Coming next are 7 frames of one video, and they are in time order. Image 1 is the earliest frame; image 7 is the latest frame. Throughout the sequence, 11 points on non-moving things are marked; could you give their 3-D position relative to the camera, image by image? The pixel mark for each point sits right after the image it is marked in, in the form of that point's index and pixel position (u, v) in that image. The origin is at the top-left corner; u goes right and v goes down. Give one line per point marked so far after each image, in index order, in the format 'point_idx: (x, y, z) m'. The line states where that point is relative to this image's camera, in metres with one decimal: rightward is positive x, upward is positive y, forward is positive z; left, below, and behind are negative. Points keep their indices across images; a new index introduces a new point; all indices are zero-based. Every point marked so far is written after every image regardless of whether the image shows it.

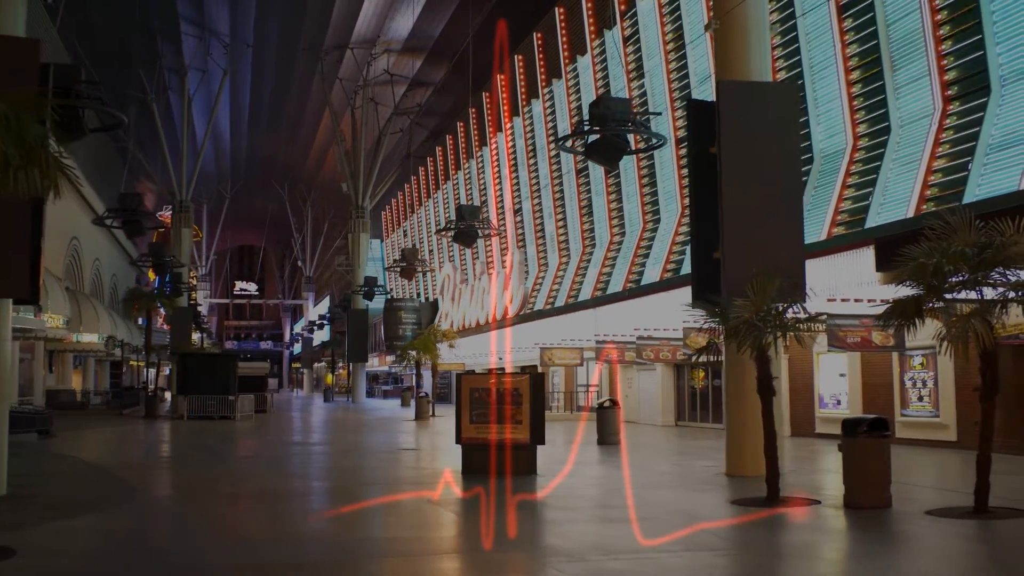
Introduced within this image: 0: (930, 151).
0: (+7.4, +2.4, +16.7) m
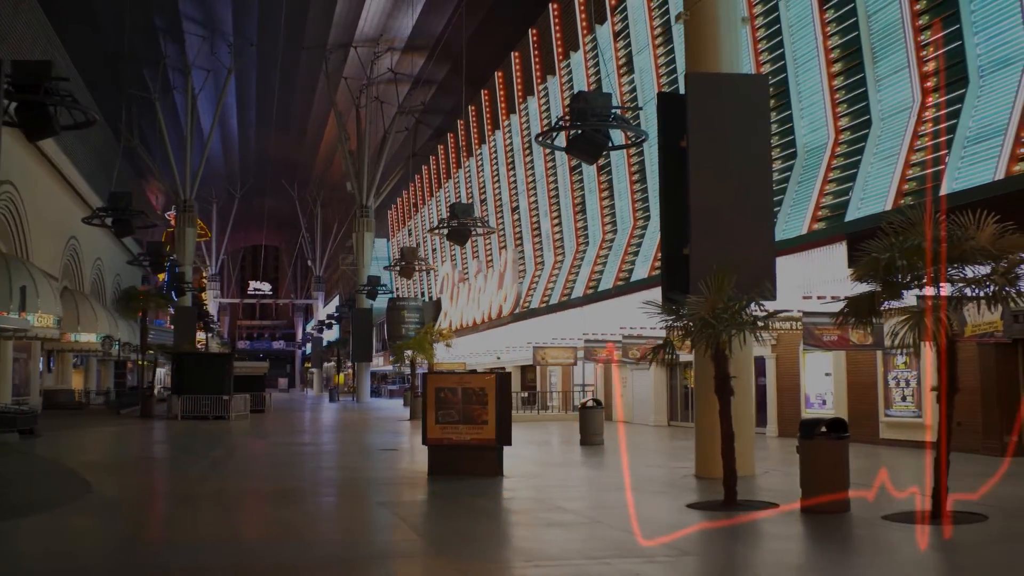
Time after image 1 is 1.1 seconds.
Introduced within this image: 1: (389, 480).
0: (+6.9, +2.5, +16.2) m
1: (-2.2, -3.4, +16.5) m
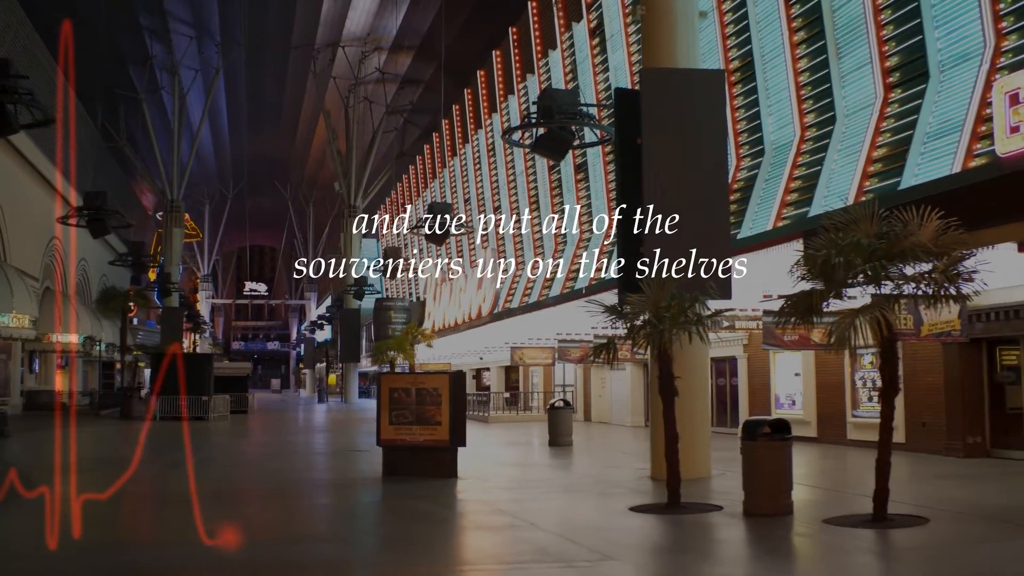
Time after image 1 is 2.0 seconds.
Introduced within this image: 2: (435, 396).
0: (+6.1, +2.5, +16.0) m
1: (-2.9, -3.3, +16.2) m
2: (-1.3, -1.8, +15.6) m
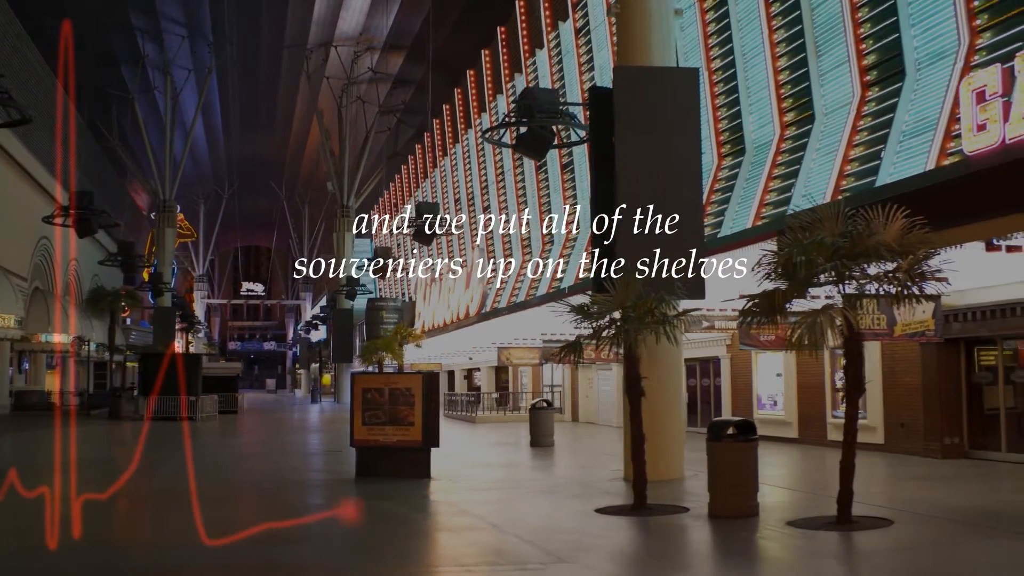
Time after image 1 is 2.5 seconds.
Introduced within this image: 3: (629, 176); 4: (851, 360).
0: (+5.7, +2.5, +15.9) m
1: (-3.3, -3.3, +16.1) m
2: (-1.7, -1.8, +15.5) m
3: (+1.8, +1.7, +14.1) m
4: (+3.6, -0.8, +10.0) m
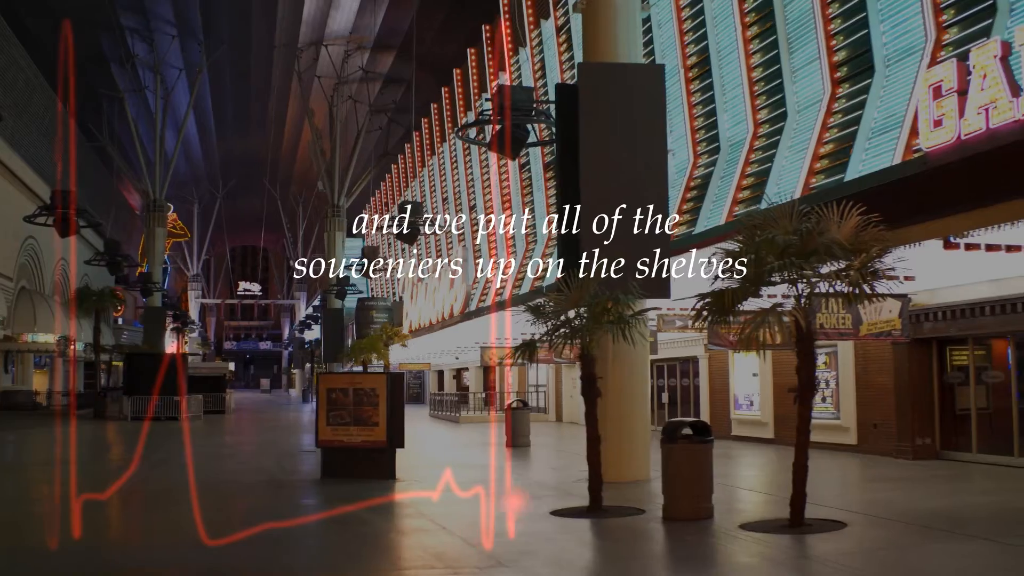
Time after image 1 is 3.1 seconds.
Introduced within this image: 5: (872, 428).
0: (+5.1, +2.5, +15.7) m
1: (-3.9, -3.3, +16.0) m
2: (-2.3, -1.8, +15.4) m
3: (+1.2, +1.7, +13.9) m
4: (+3.0, -0.8, +9.8) m
5: (+6.4, -2.5, +16.6) m
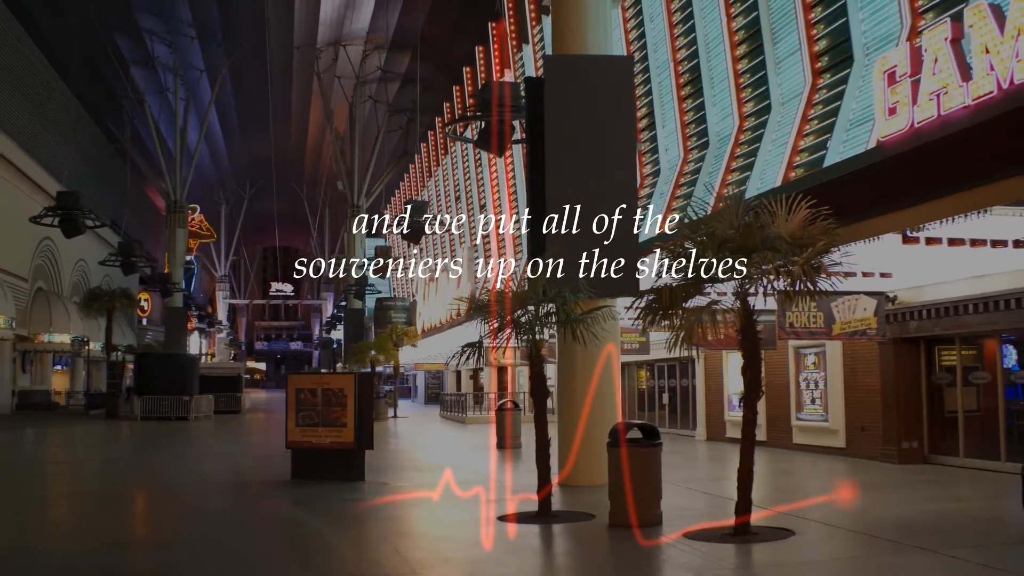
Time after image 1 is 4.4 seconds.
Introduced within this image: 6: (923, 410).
0: (+4.6, +2.6, +15.2) m
1: (-4.3, -3.3, +15.8) m
2: (-2.7, -1.8, +15.1) m
3: (+0.7, +1.7, +13.5) m
4: (+2.4, -0.7, +9.4) m
5: (+6.0, -2.4, +16.1) m
6: (+6.7, -2.0, +15.2) m
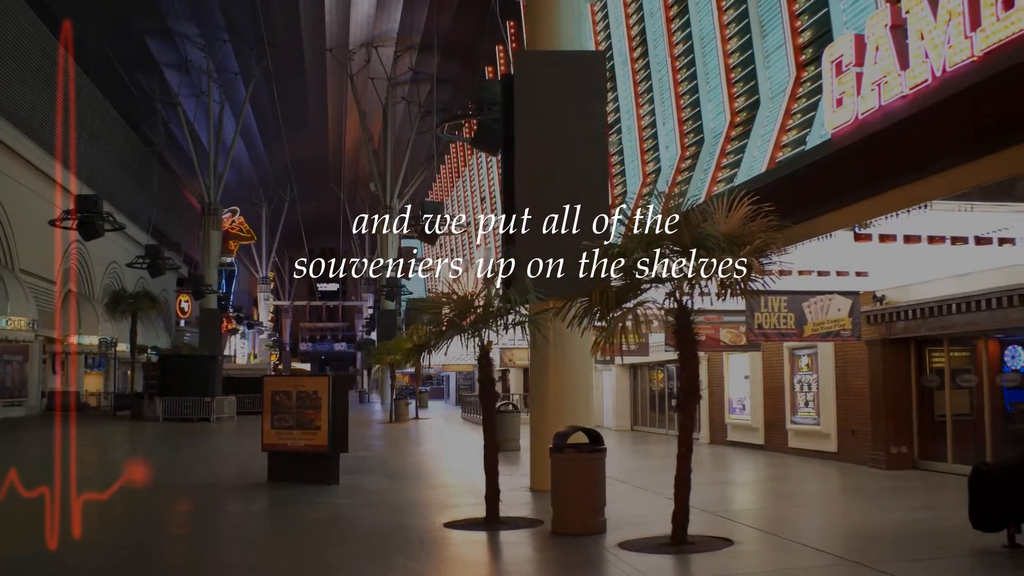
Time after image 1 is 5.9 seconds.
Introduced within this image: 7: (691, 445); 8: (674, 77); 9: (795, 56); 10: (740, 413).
0: (+4.2, +2.6, +14.7) m
1: (-4.7, -3.3, +15.8) m
2: (-3.1, -1.8, +15.0) m
3: (+0.2, +1.7, +13.3) m
4: (+1.7, -0.7, +9.0) m
5: (+5.6, -2.4, +15.5) m
6: (+6.3, -2.0, +14.7) m
7: (+1.7, -1.5, +9.0) m
8: (+3.4, +4.5, +19.6) m
9: (+4.6, +3.7, +15.0) m
10: (+4.8, -2.6, +19.6) m
